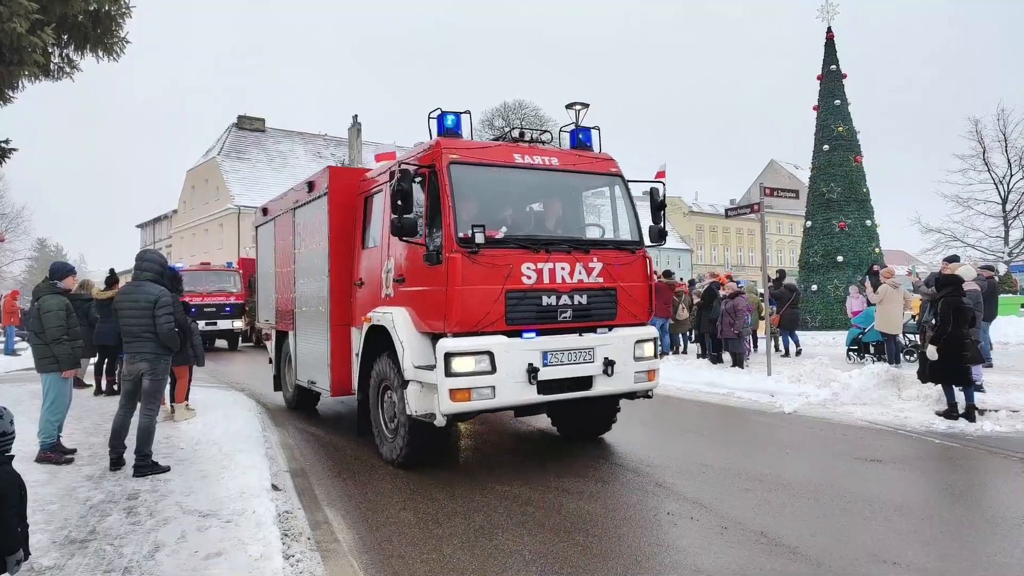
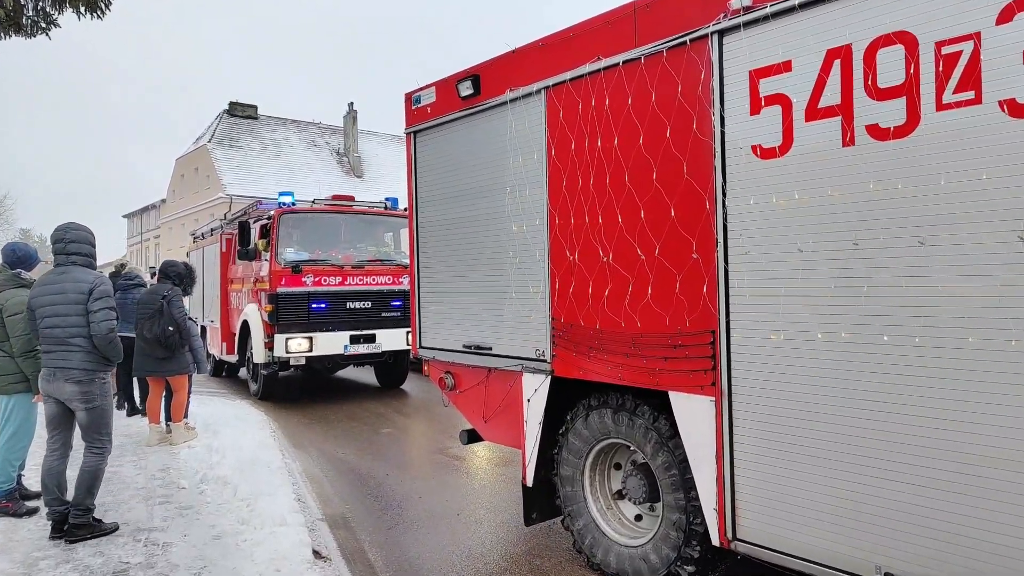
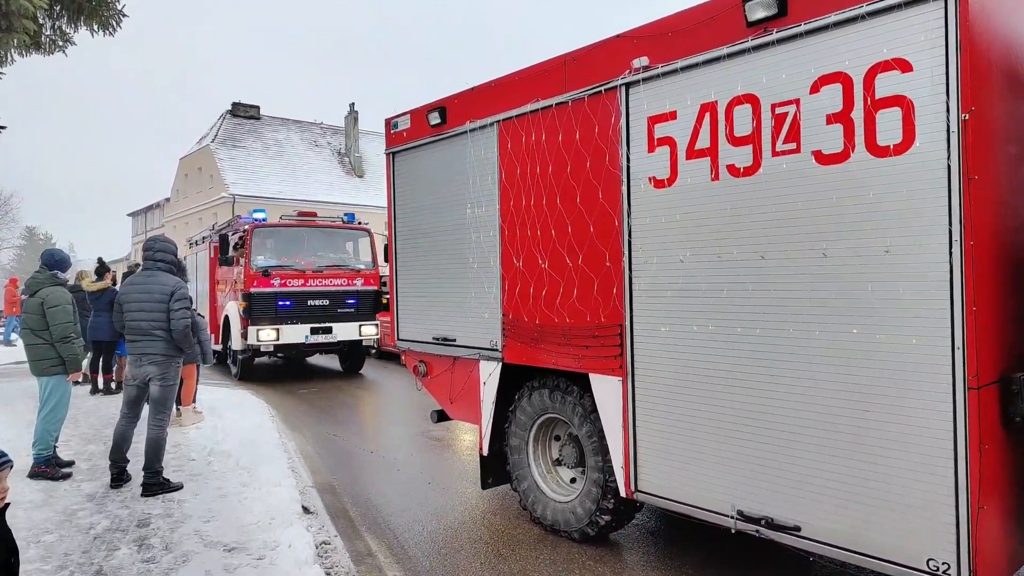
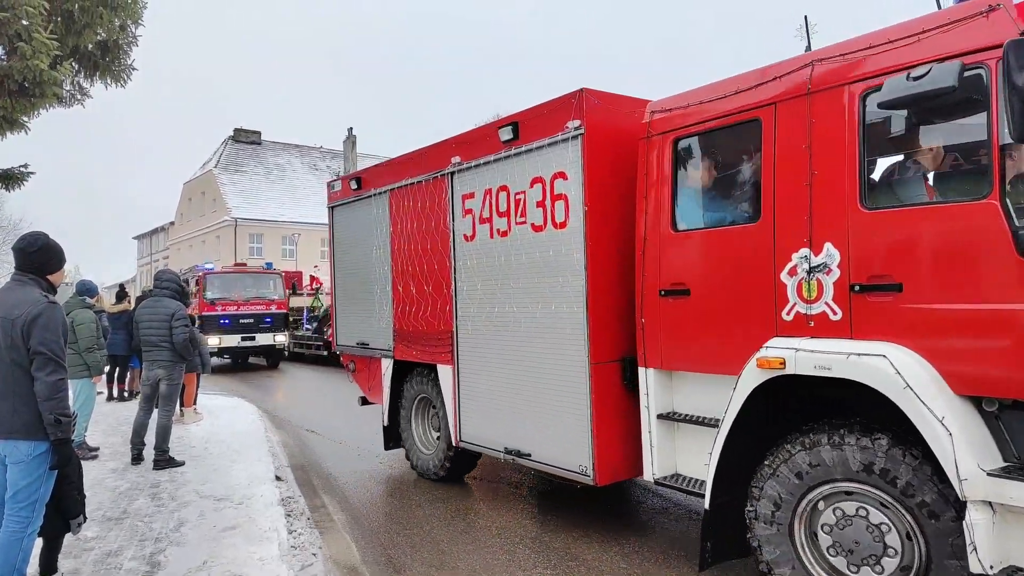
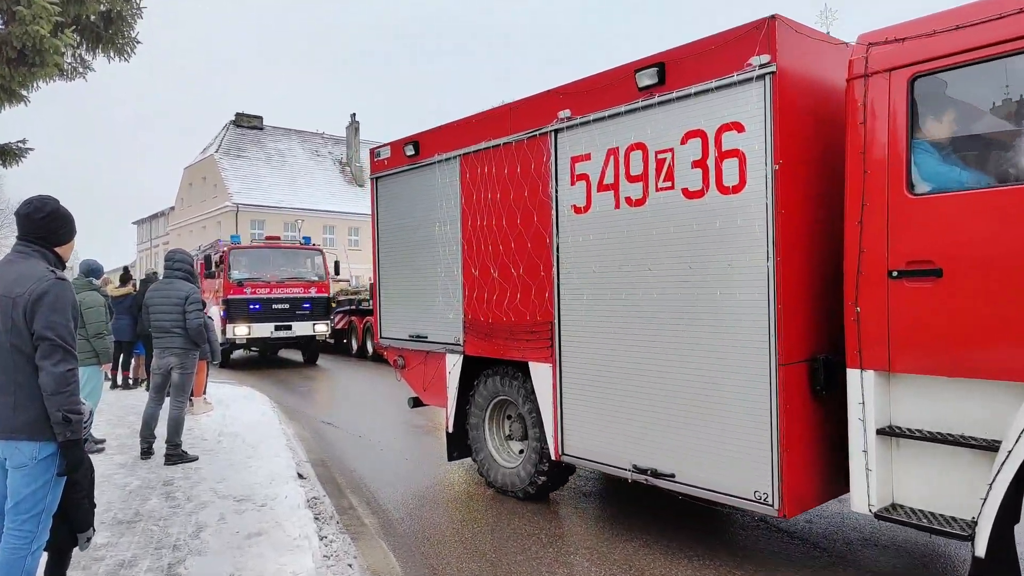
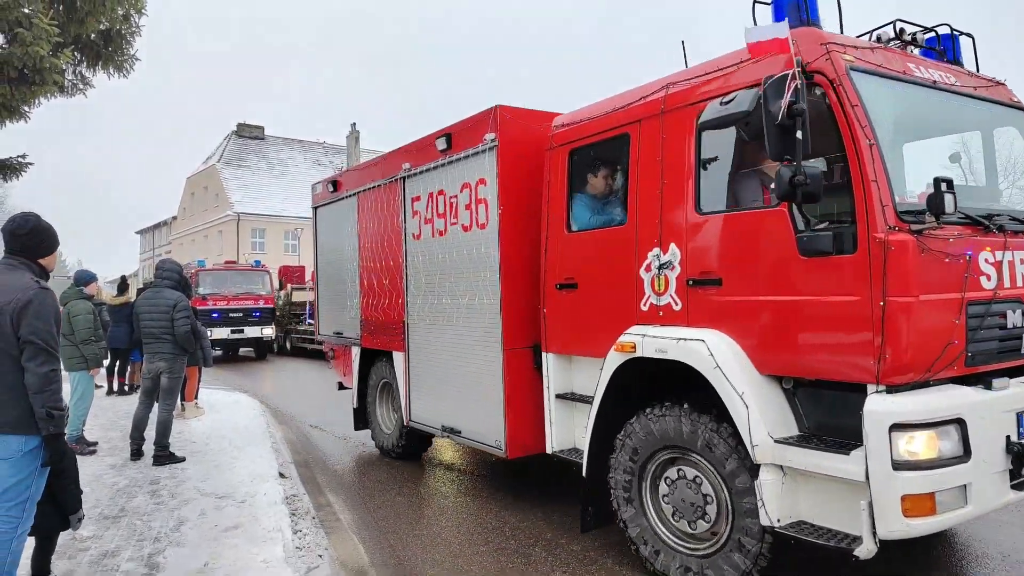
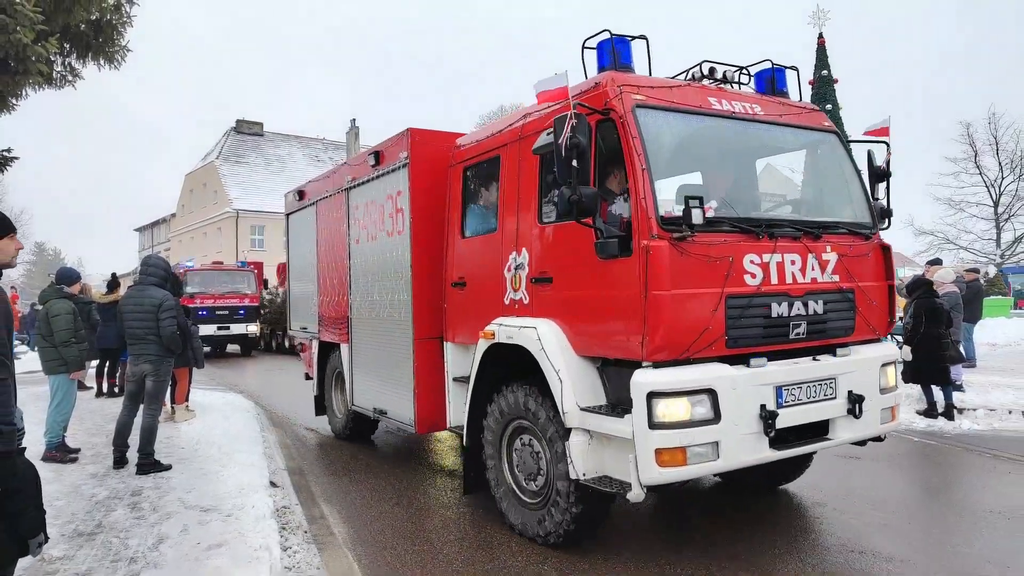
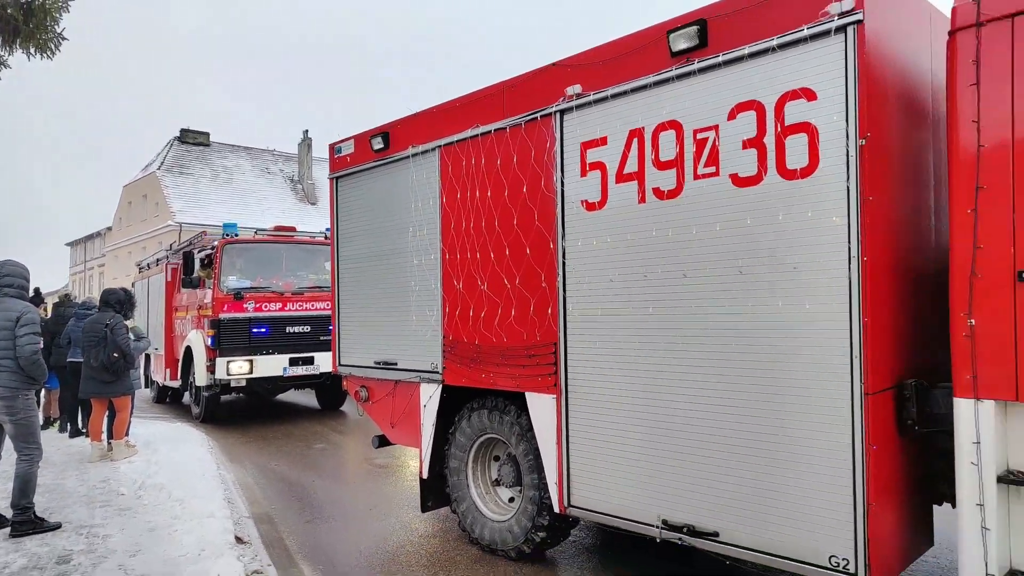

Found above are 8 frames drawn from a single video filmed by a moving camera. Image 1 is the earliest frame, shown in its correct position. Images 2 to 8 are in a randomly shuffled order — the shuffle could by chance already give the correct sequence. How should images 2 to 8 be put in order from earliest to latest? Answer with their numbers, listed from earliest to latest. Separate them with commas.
7, 6, 4, 5, 3, 2, 8
